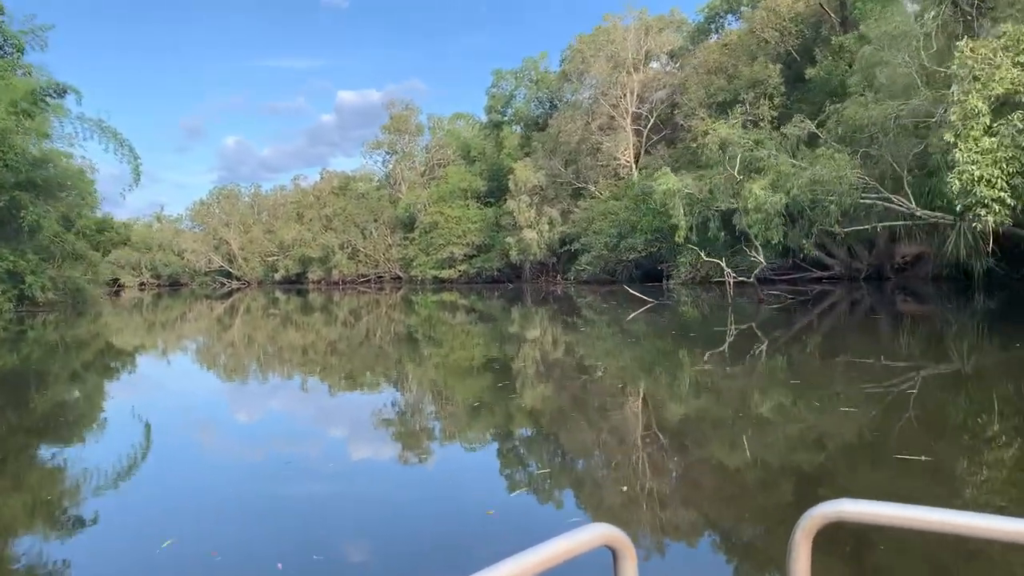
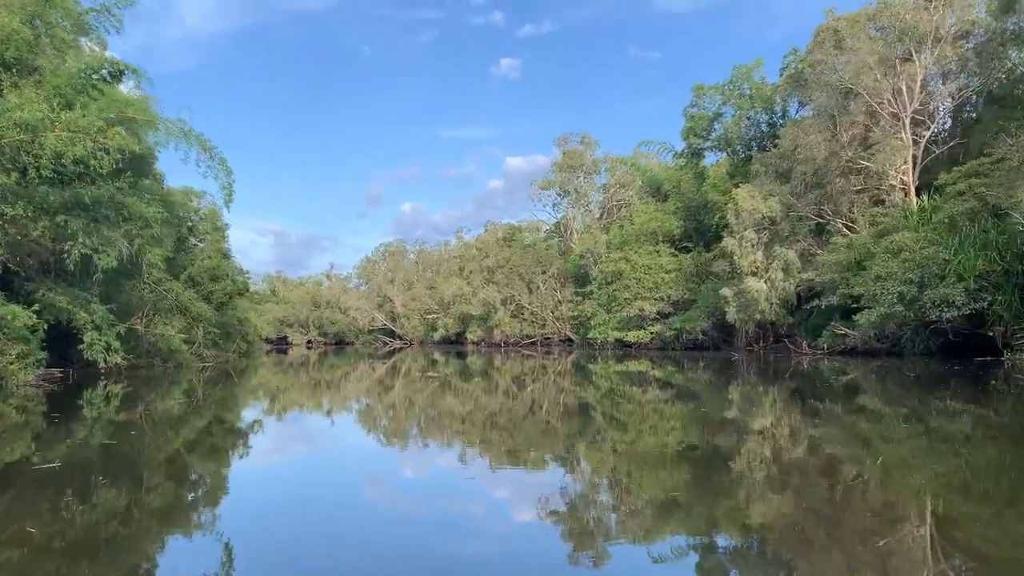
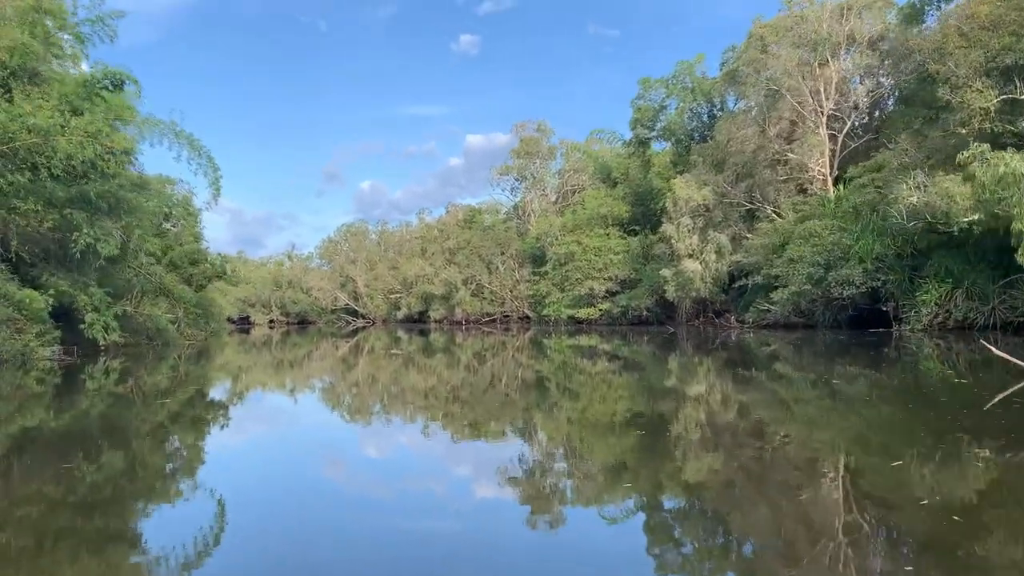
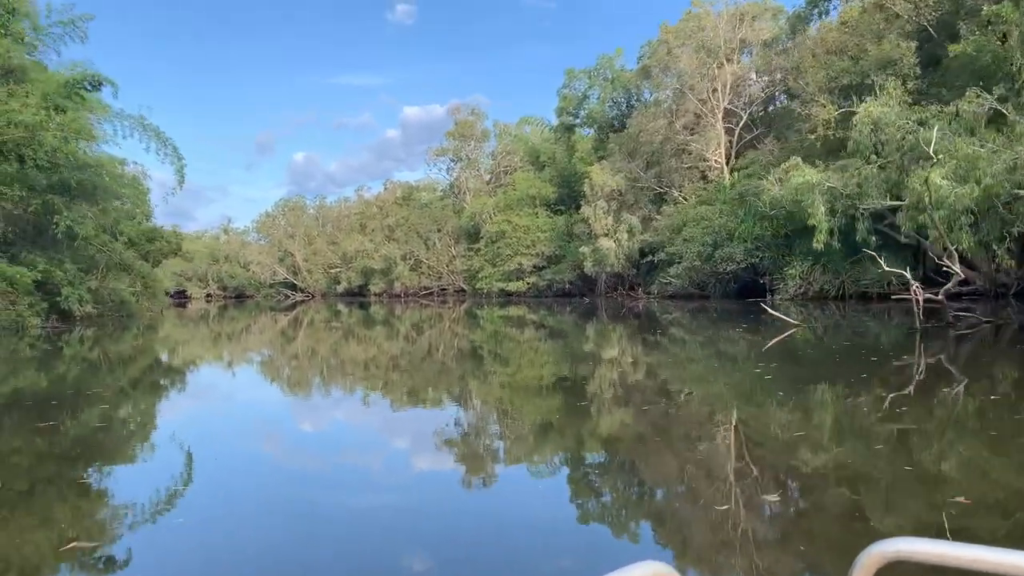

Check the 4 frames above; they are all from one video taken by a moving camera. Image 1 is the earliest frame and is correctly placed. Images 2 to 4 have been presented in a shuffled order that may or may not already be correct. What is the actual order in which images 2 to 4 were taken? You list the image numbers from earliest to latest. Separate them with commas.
4, 3, 2
